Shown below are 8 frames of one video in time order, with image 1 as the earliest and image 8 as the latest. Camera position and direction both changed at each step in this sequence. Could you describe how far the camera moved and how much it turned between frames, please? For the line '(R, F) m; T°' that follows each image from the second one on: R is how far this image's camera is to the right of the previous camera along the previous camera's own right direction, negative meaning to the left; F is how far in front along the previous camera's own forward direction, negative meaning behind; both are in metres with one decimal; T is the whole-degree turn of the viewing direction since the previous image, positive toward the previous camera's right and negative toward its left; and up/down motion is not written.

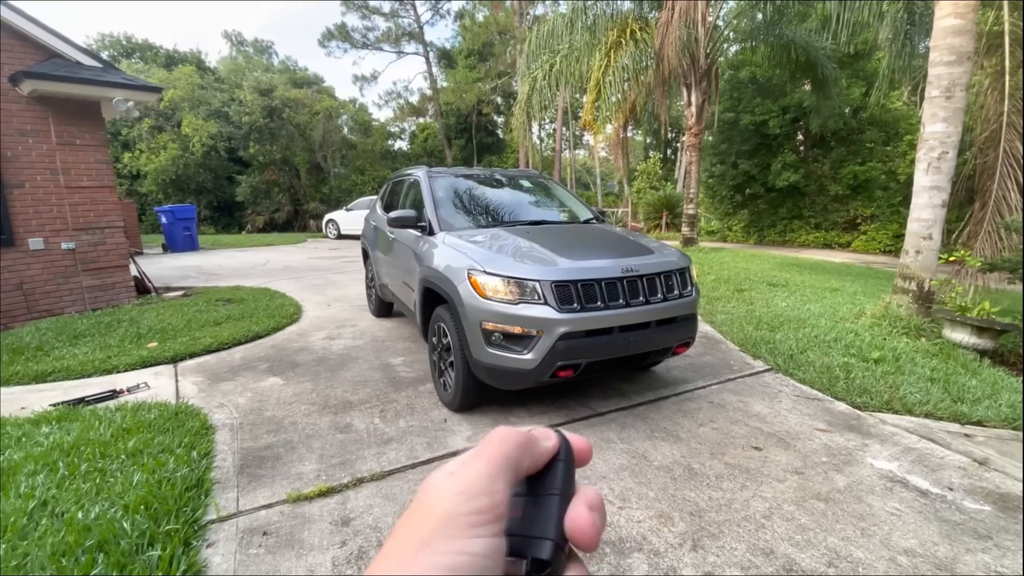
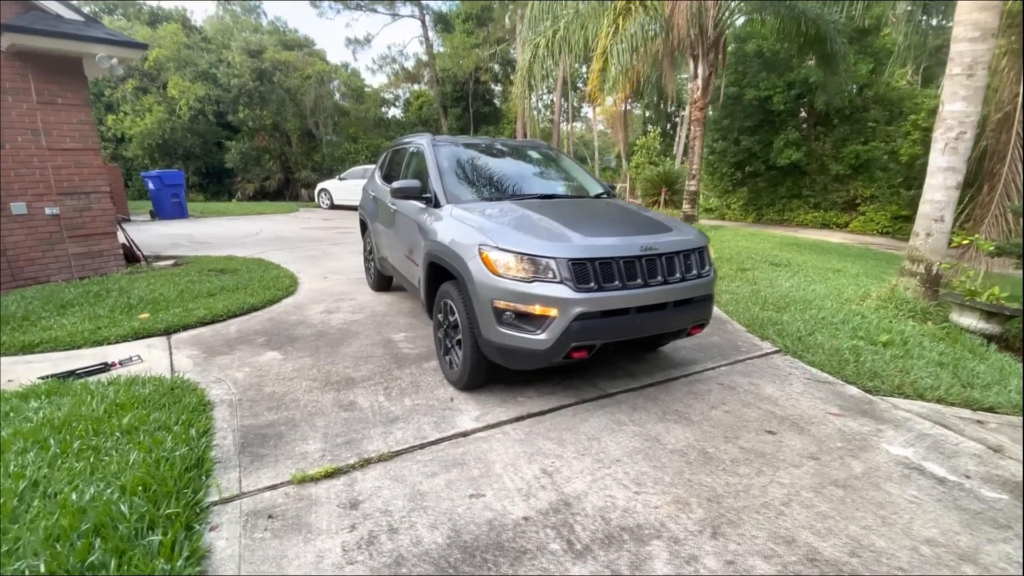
(-0.1, +0.1) m; +1°
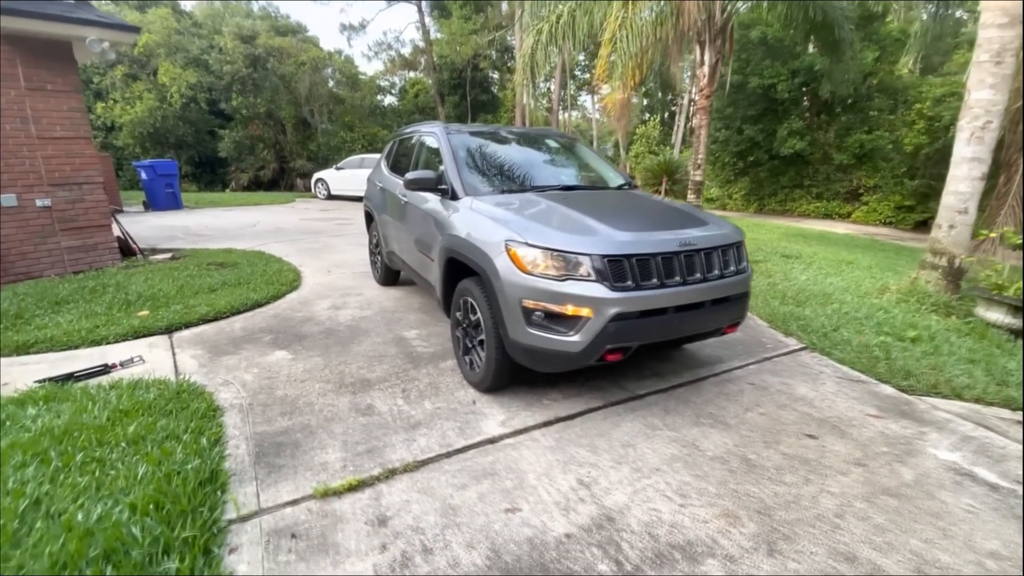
(-0.2, +0.2) m; +1°
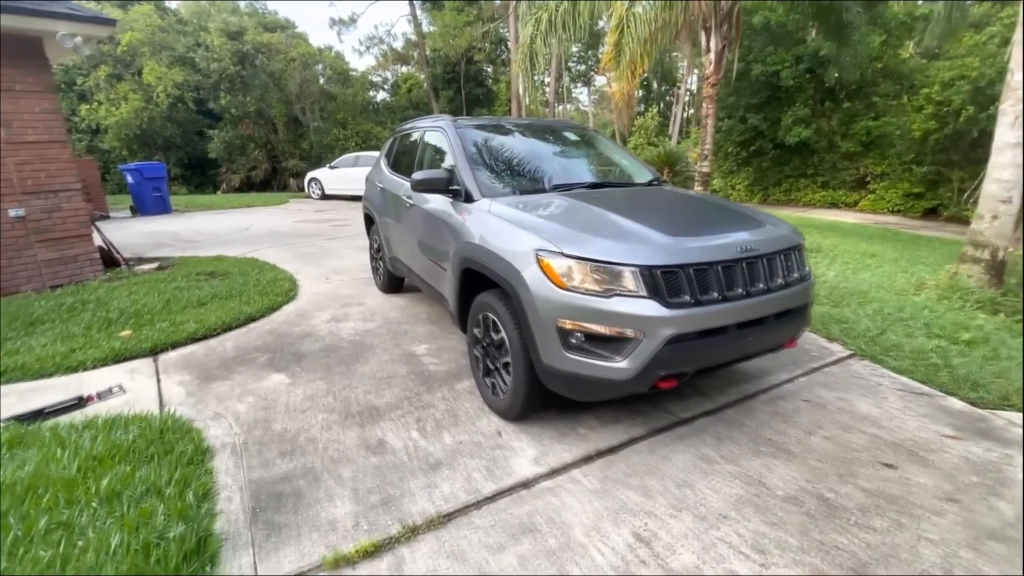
(-0.2, +0.4) m; 0°
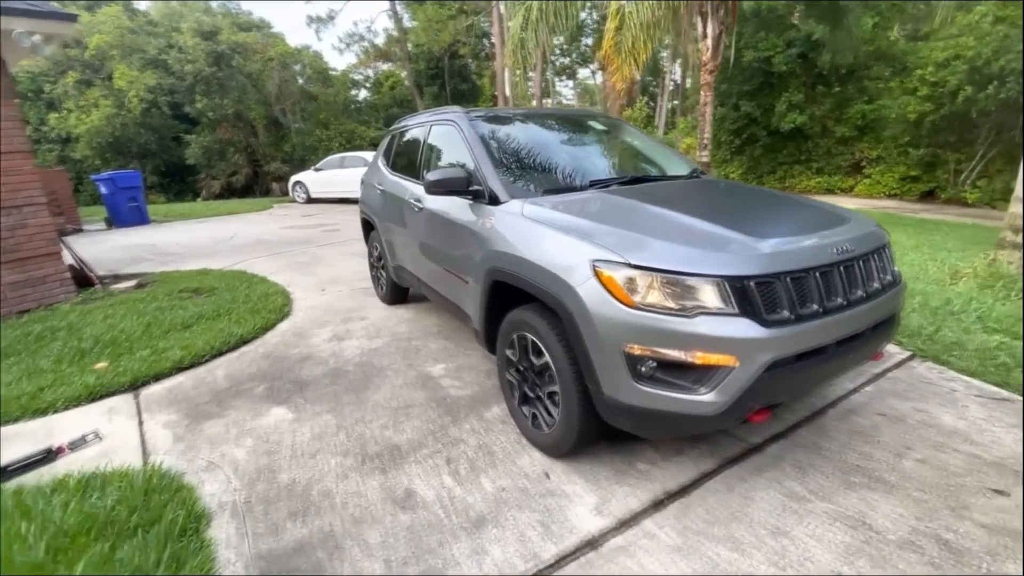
(-0.3, +0.4) m; +1°
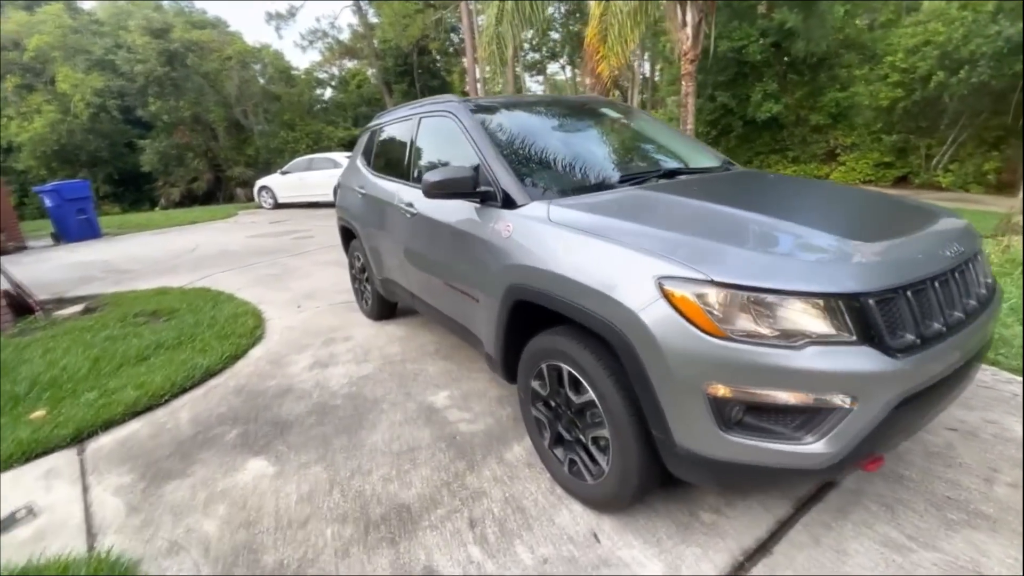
(-0.2, +0.4) m; +3°
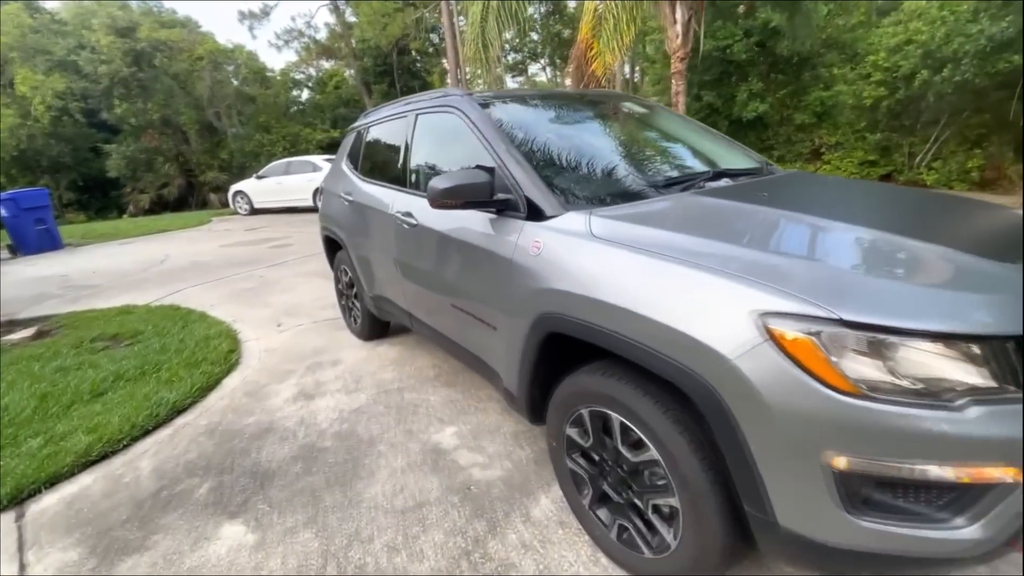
(-0.2, +0.4) m; +2°
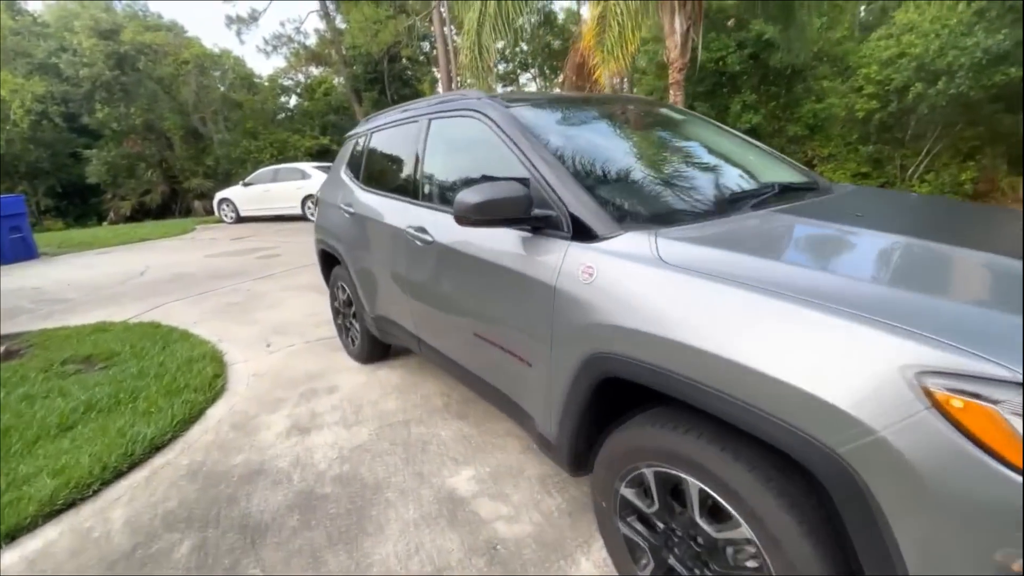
(-0.2, +0.3) m; +1°
